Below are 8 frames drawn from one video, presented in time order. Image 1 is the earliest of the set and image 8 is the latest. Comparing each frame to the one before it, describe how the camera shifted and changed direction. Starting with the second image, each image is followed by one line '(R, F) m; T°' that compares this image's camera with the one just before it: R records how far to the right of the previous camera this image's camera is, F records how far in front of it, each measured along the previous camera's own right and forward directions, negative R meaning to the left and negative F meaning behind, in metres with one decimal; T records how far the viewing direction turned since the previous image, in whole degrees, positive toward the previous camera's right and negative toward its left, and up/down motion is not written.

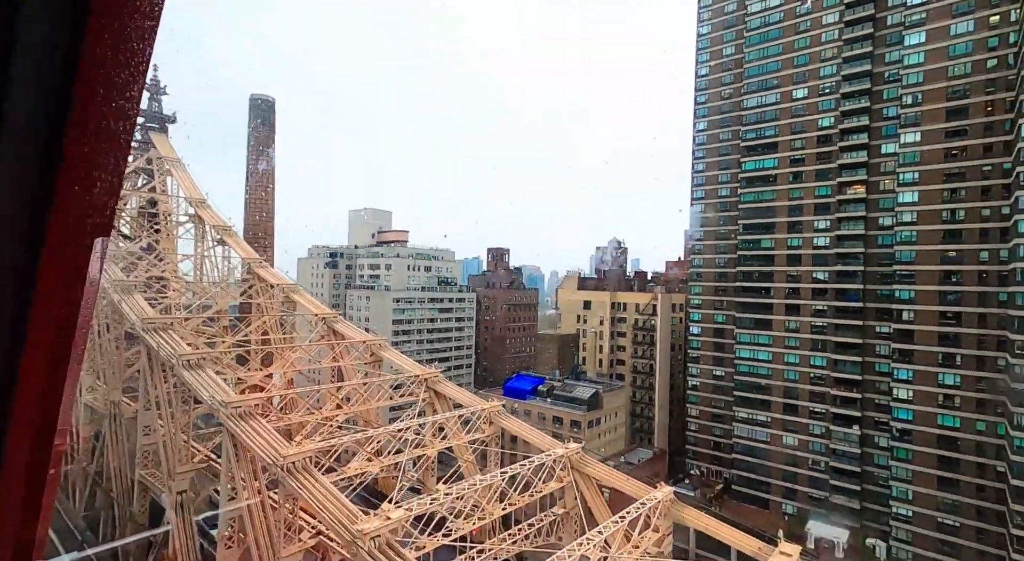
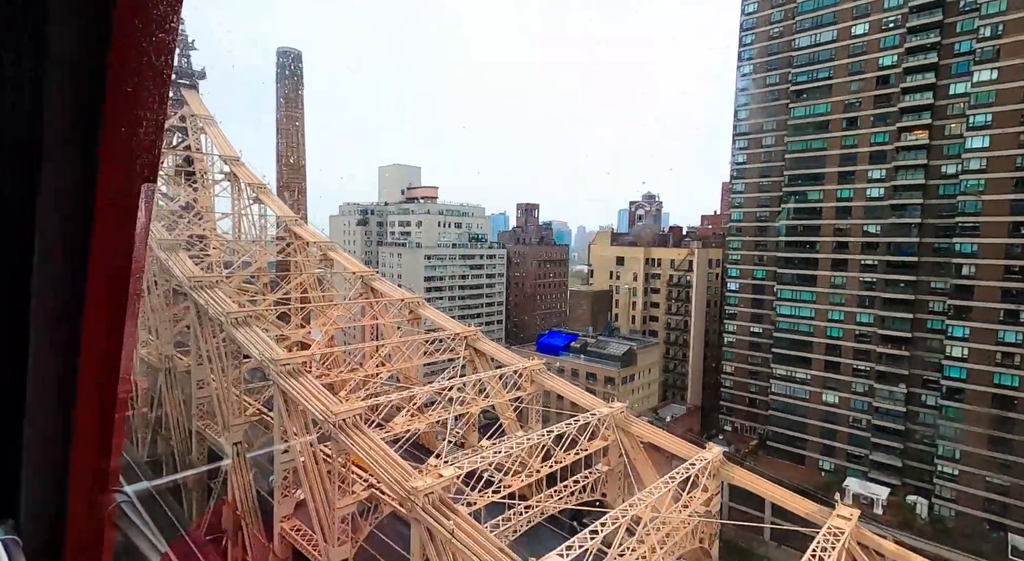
(-0.1, +0.1) m; -3°
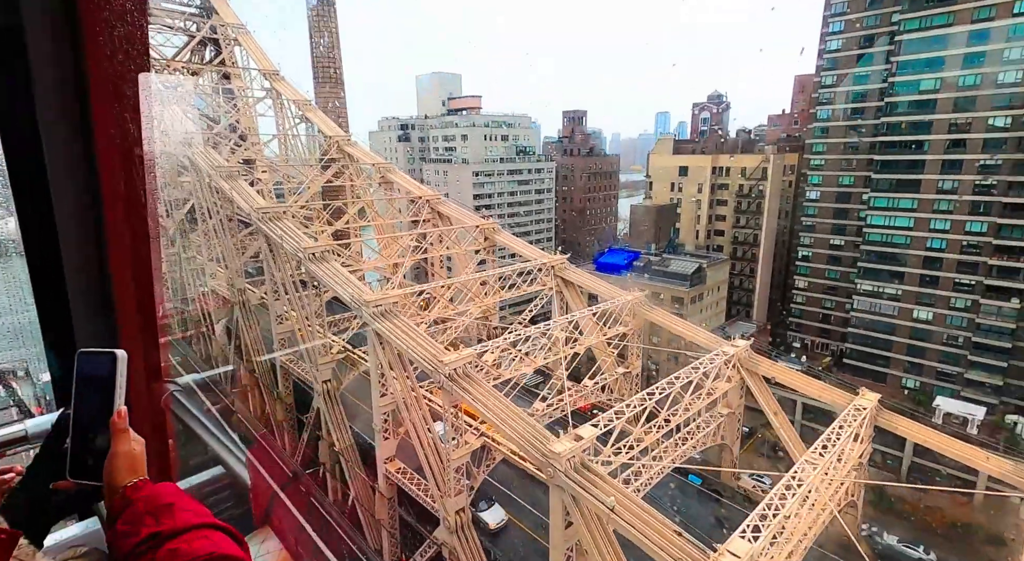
(-0.5, +0.5) m; -3°
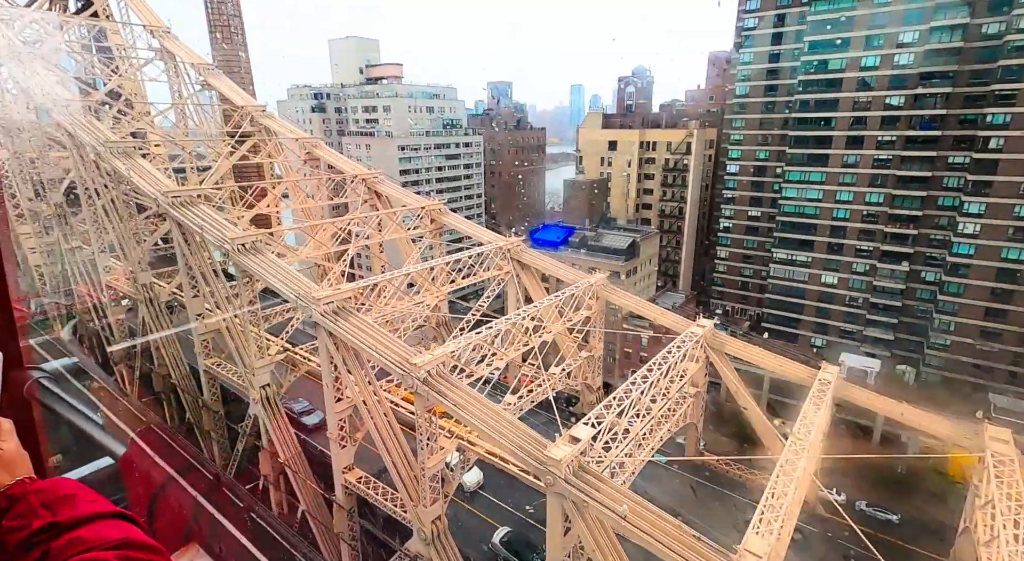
(-0.3, +0.3) m; +8°
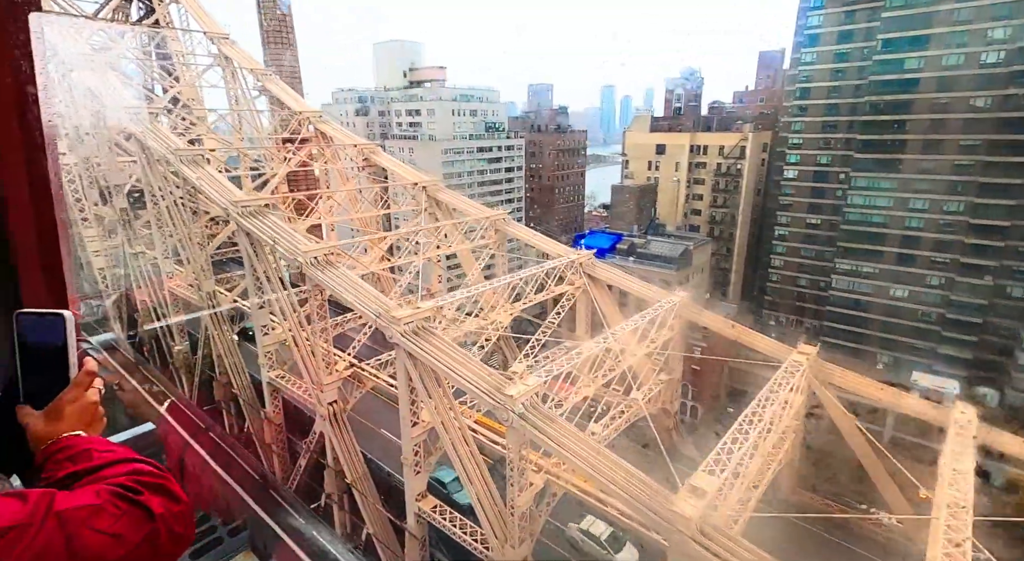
(-0.3, +0.2) m; -3°
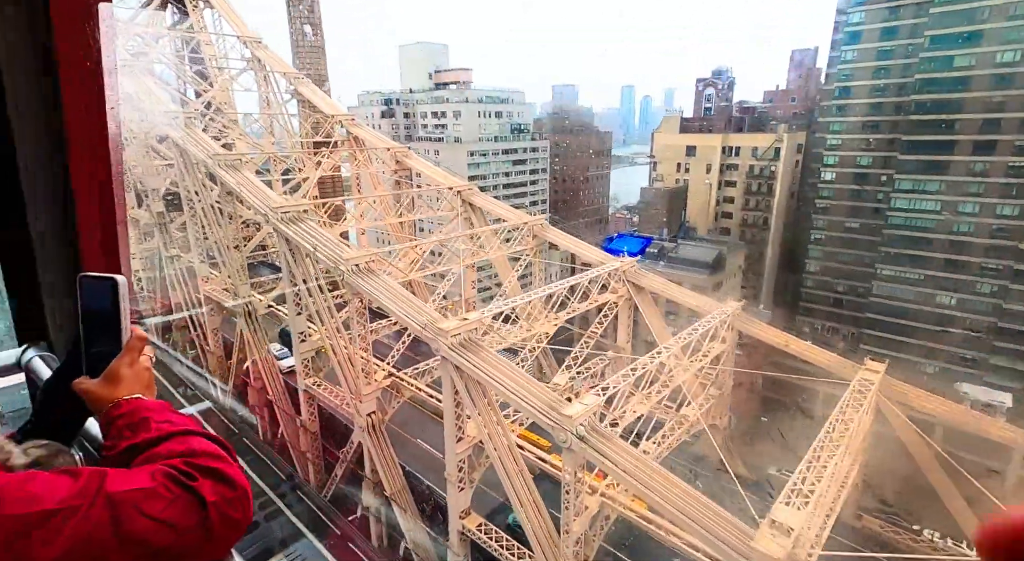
(-0.2, +0.1) m; -2°
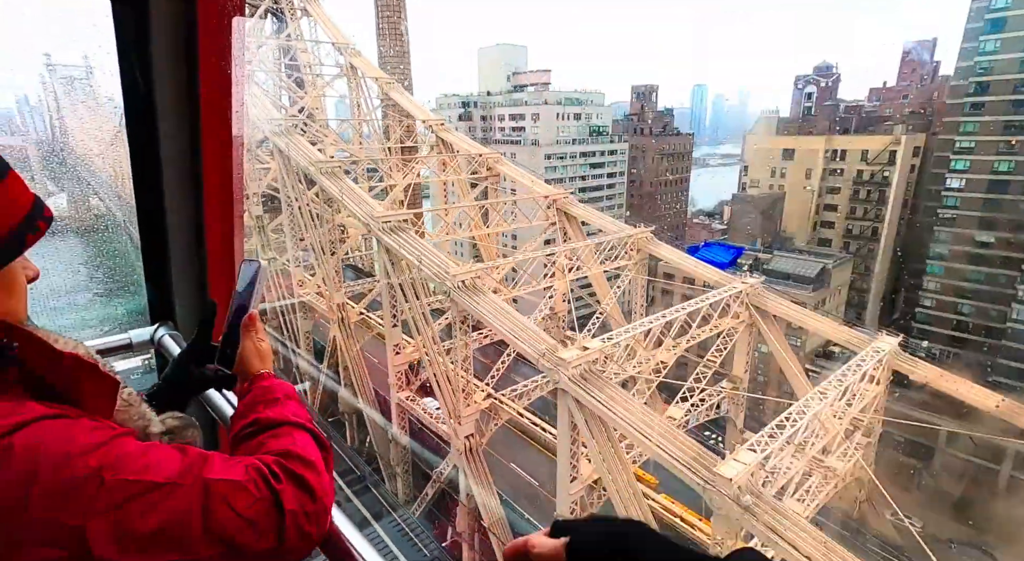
(-0.3, +0.2) m; -6°
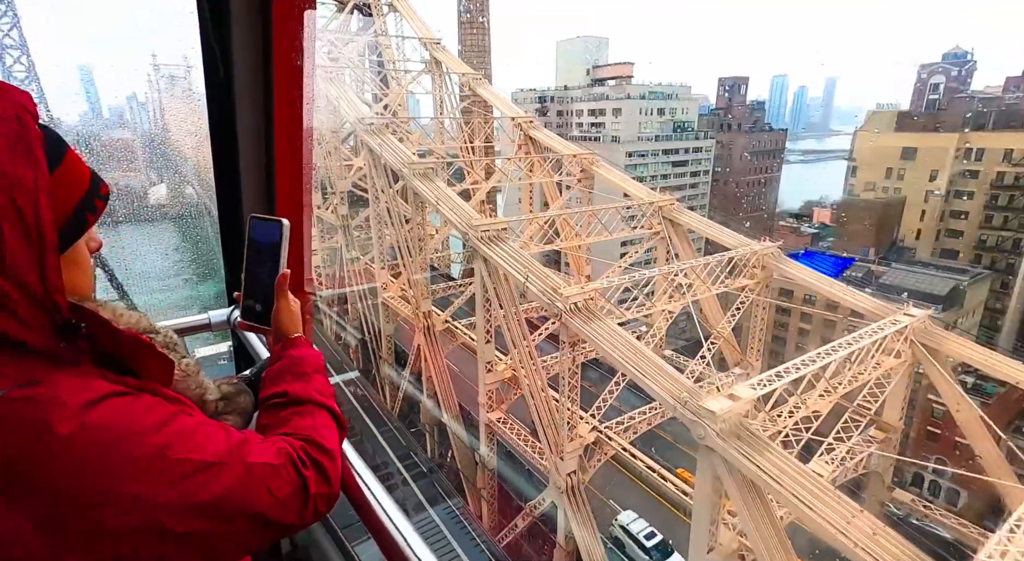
(-0.3, +0.4) m; -6°
